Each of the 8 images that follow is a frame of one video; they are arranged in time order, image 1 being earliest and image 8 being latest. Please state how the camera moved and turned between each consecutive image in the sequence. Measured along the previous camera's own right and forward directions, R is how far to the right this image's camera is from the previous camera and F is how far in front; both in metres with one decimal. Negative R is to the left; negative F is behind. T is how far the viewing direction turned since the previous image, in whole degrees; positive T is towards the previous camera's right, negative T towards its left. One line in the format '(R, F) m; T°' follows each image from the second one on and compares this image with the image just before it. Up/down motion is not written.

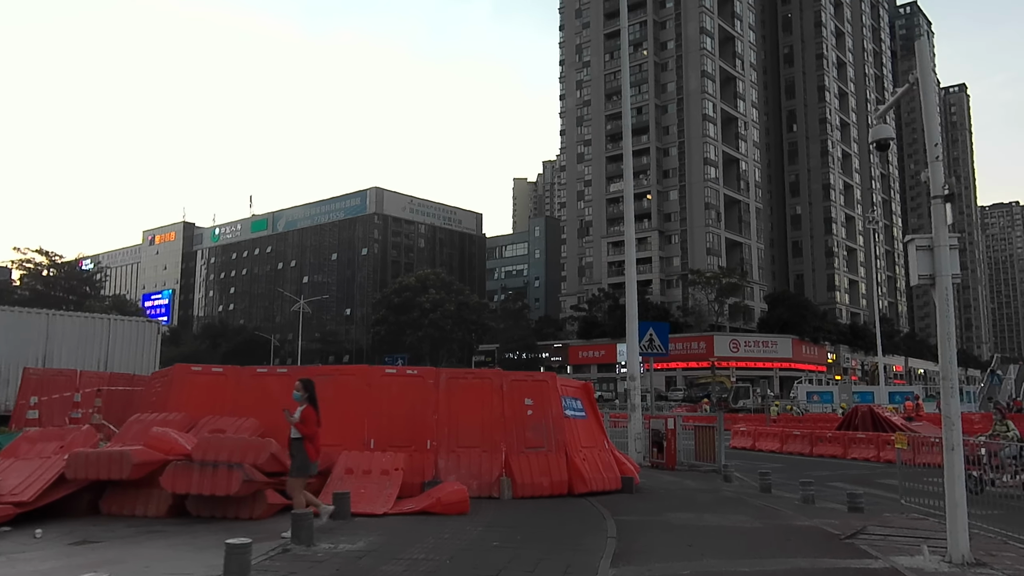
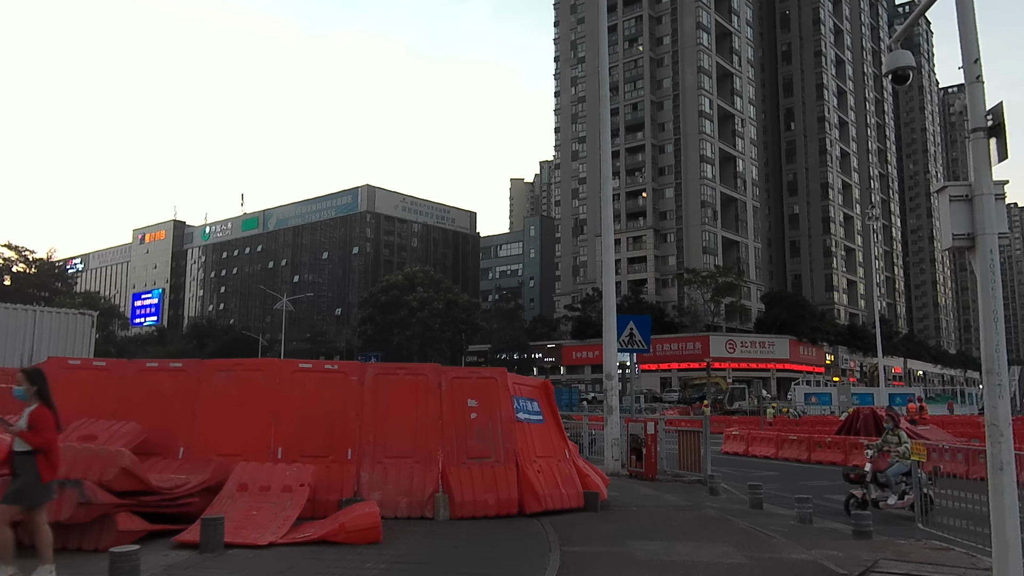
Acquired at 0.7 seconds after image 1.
(+0.6, +1.6) m; 0°
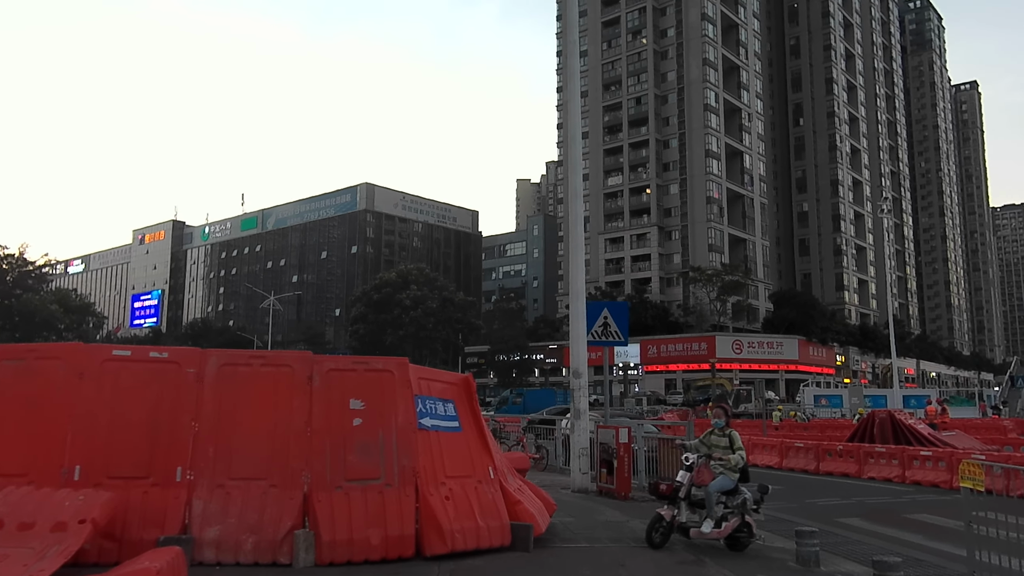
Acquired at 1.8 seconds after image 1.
(+0.9, +2.2) m; -1°
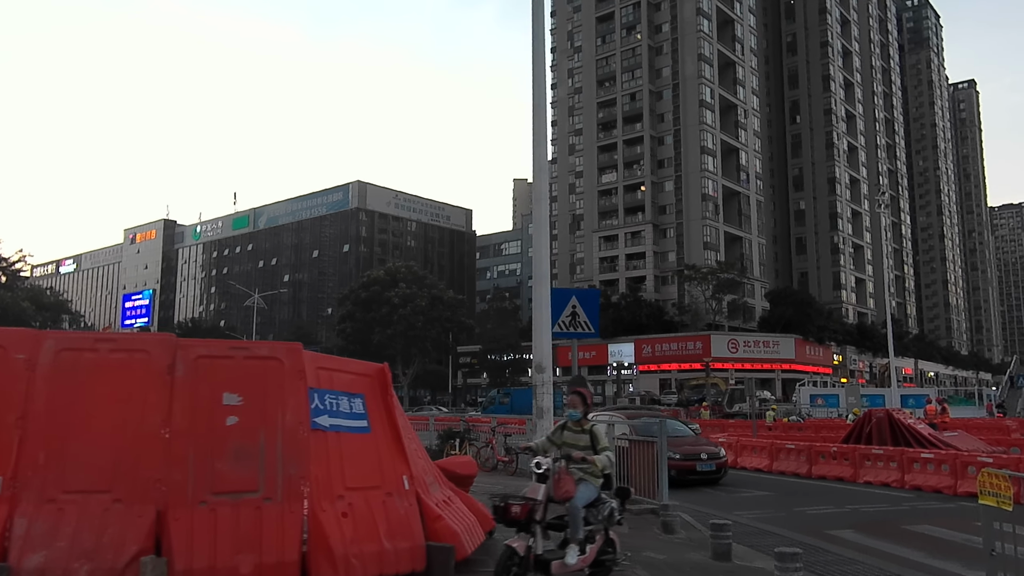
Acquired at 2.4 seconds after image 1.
(+0.6, +1.1) m; 0°
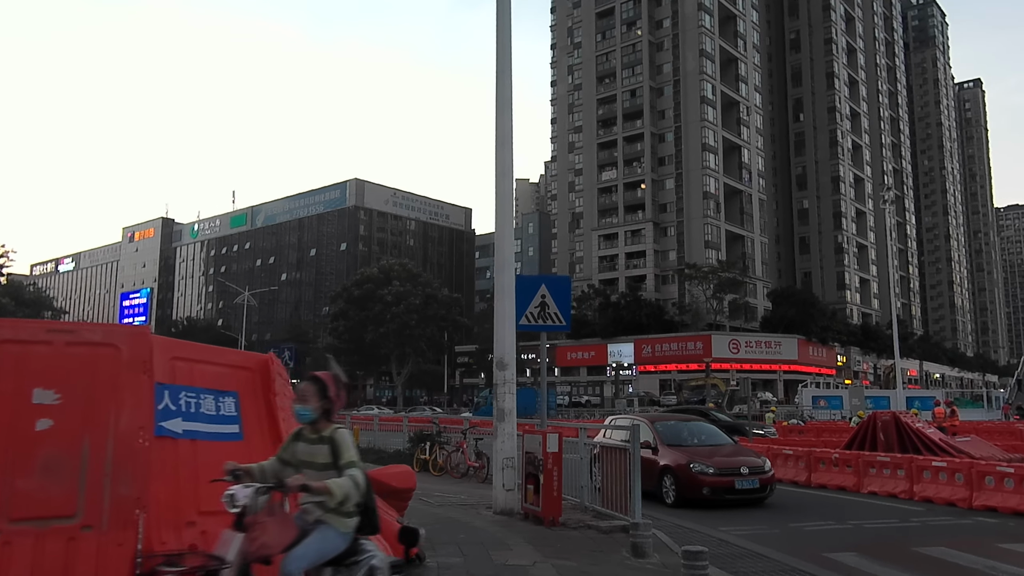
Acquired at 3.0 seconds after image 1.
(+0.5, +1.2) m; 0°
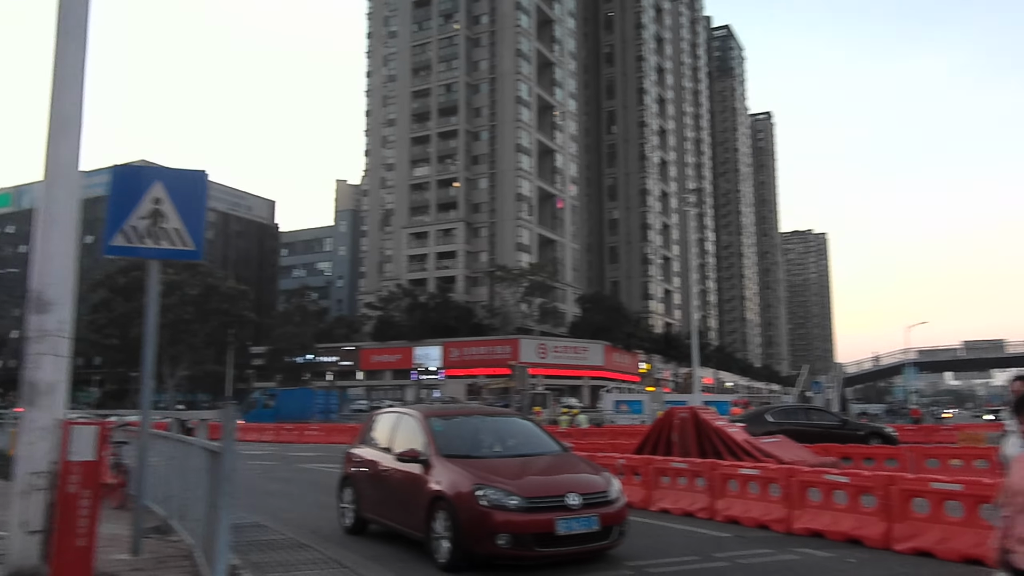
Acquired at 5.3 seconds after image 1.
(+1.7, +3.5) m; +13°
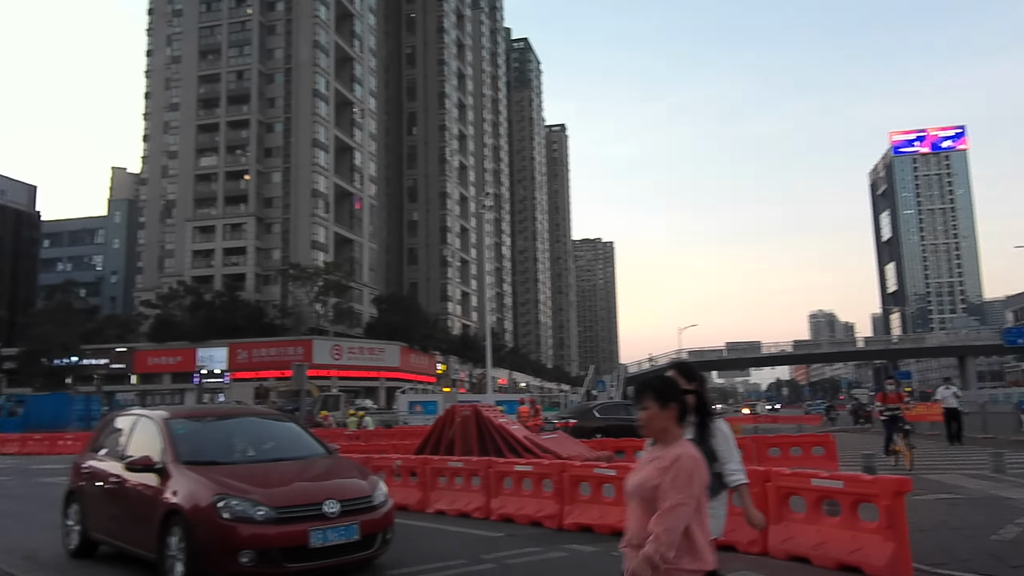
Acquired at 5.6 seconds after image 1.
(+0.3, +0.4) m; +15°
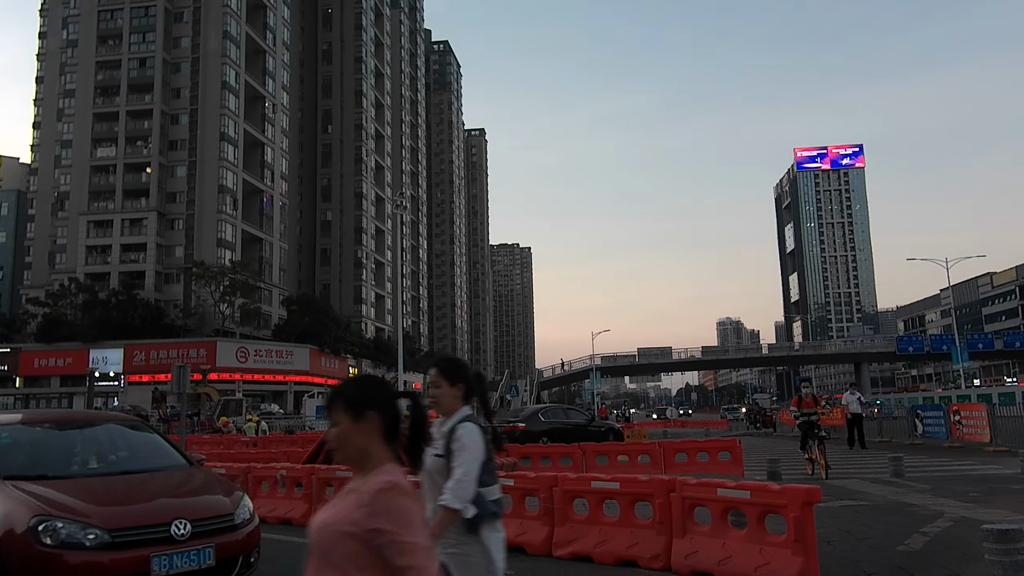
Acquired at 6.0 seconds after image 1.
(+0.2, +0.5) m; +6°
